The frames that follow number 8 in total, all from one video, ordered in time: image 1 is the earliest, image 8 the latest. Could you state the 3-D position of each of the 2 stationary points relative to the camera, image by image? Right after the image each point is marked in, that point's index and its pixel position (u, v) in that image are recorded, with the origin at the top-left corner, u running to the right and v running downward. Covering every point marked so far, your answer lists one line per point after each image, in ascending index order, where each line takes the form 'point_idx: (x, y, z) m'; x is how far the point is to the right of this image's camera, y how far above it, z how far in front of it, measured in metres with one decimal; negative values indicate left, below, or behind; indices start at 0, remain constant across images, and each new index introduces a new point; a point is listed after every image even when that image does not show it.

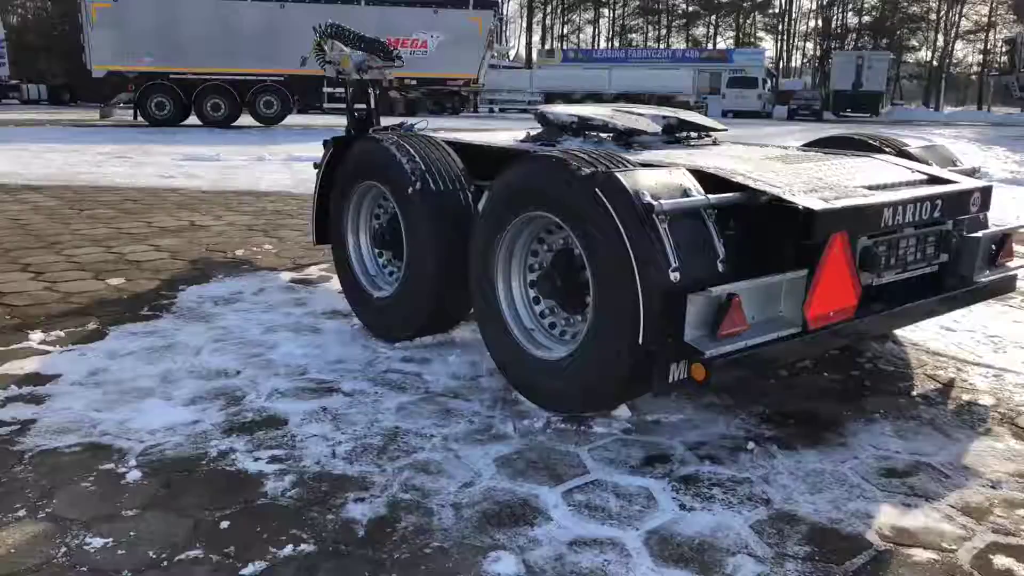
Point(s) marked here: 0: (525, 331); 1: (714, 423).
0: (0.0, -0.2, +3.5) m
1: (+0.8, -0.5, +3.3) m
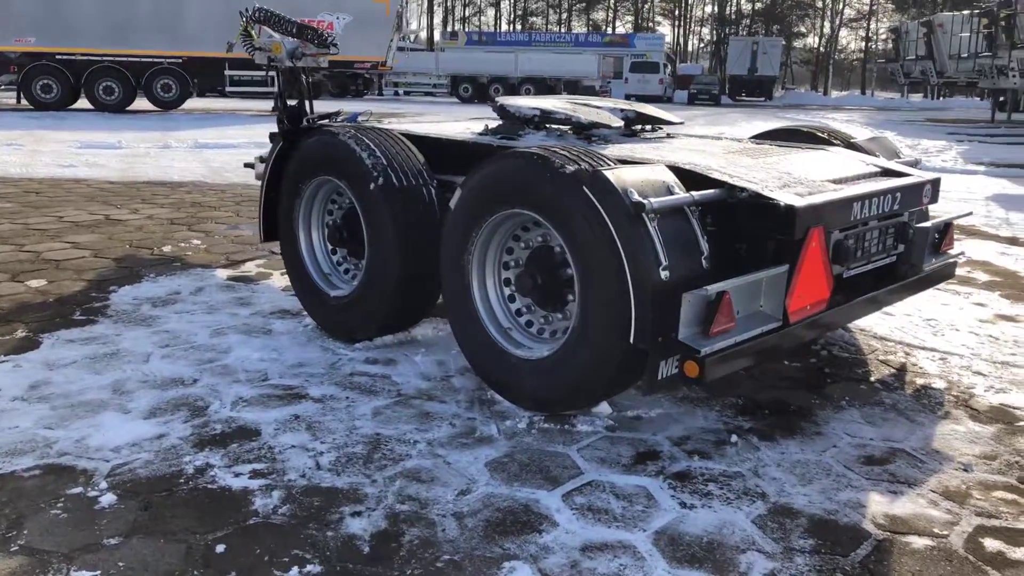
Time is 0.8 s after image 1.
0: (0.0, -0.2, +3.4) m
1: (+0.7, -0.5, +3.3) m
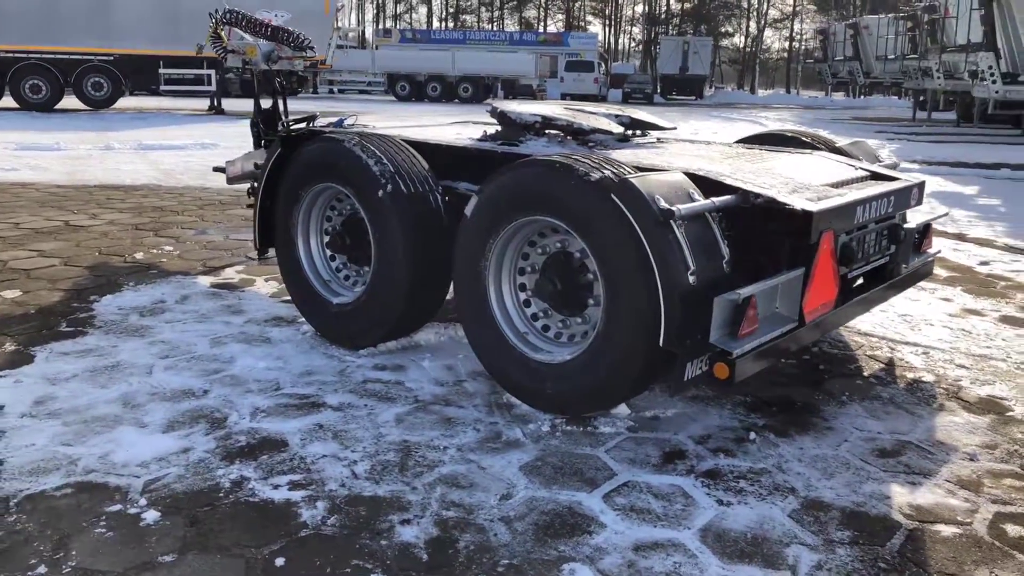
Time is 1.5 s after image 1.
0: (0.0, -0.2, +3.5) m
1: (+0.8, -0.5, +3.4) m
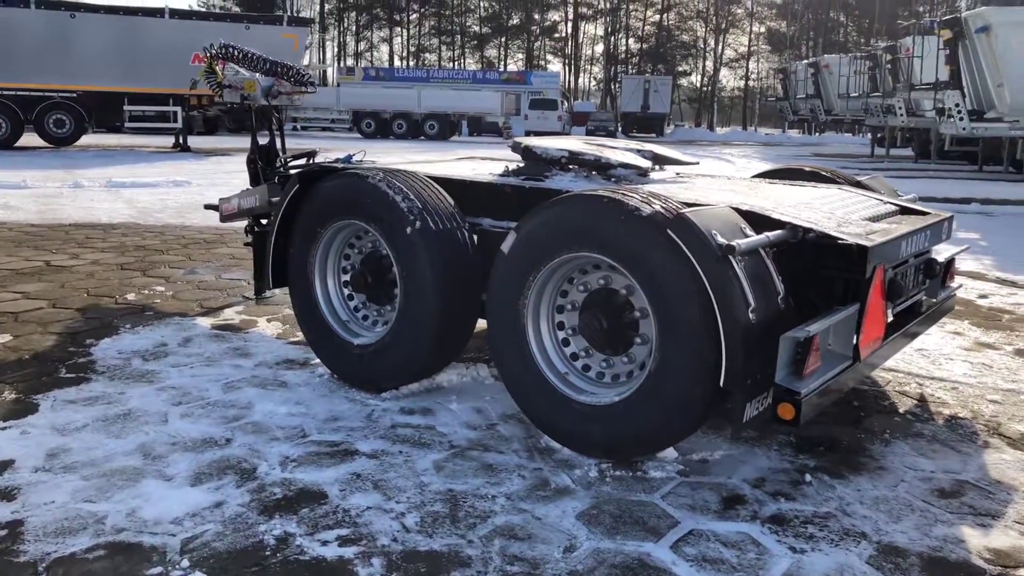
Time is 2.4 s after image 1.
0: (+0.2, -0.3, +3.3) m
1: (+0.9, -0.6, +3.3) m
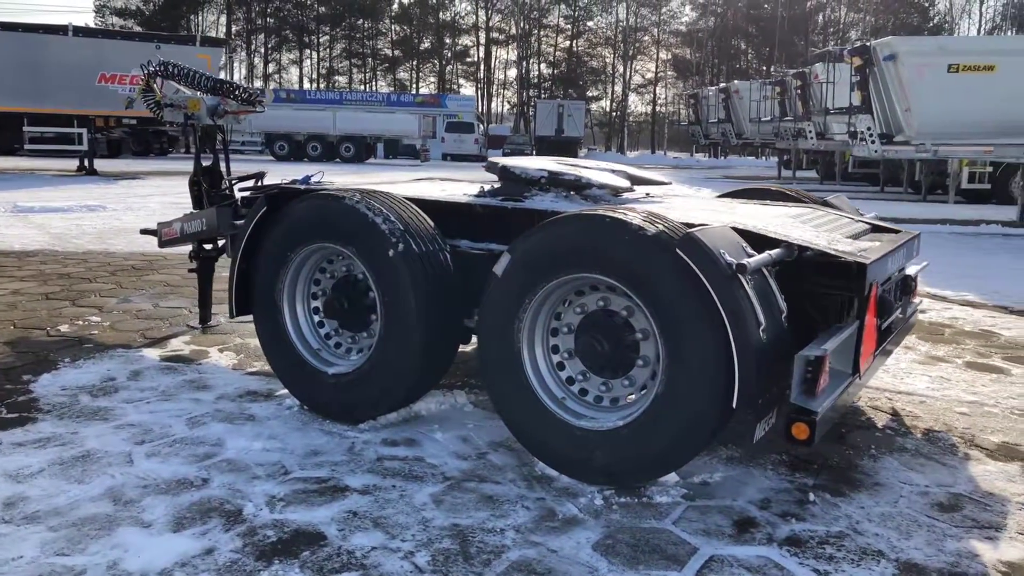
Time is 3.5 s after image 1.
0: (+0.2, -0.4, +3.2) m
1: (+0.9, -0.7, +3.3) m
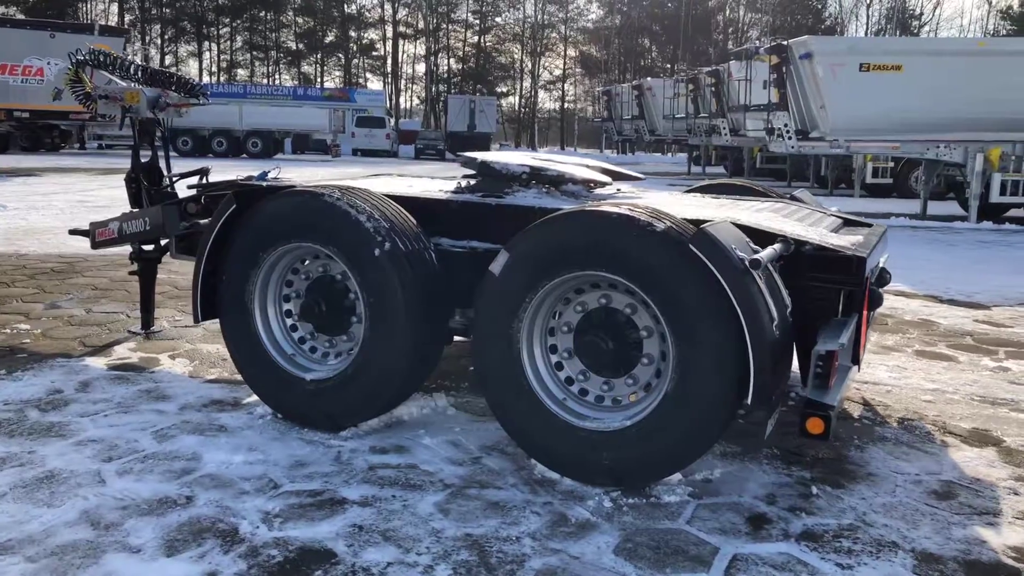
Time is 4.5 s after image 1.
0: (+0.2, -0.4, +3.2) m
1: (+0.9, -0.7, +3.3) m
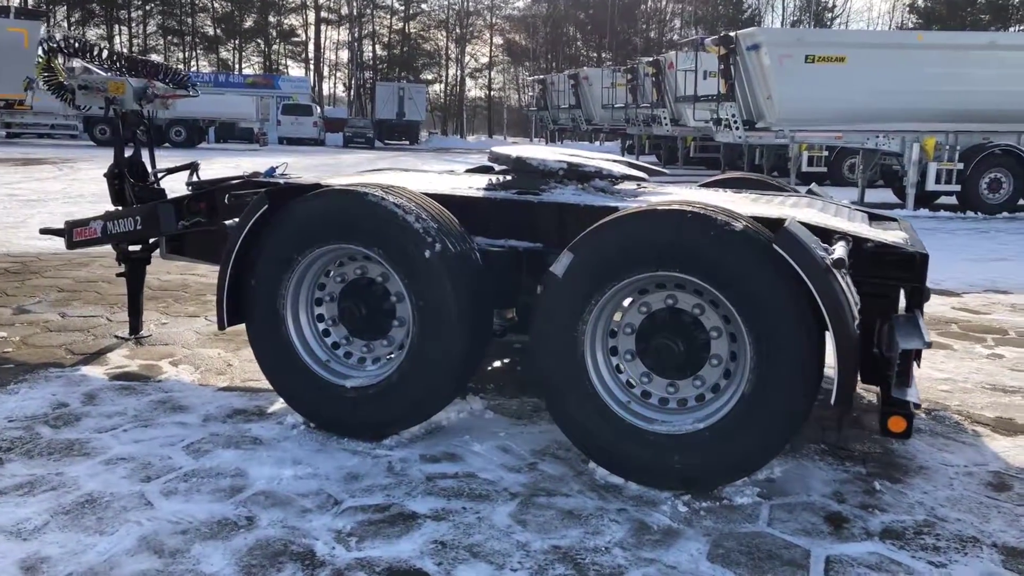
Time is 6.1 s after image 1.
0: (+0.4, -0.4, +3.1) m
1: (+1.1, -0.7, +3.3) m
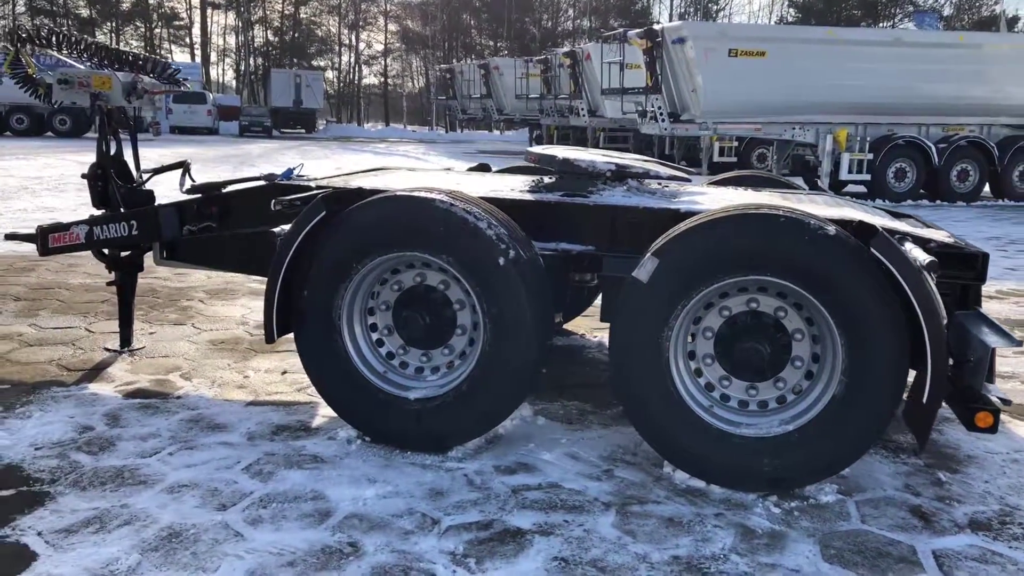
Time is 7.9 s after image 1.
0: (+0.7, -0.4, +3.1) m
1: (+1.4, -0.7, +3.4) m
